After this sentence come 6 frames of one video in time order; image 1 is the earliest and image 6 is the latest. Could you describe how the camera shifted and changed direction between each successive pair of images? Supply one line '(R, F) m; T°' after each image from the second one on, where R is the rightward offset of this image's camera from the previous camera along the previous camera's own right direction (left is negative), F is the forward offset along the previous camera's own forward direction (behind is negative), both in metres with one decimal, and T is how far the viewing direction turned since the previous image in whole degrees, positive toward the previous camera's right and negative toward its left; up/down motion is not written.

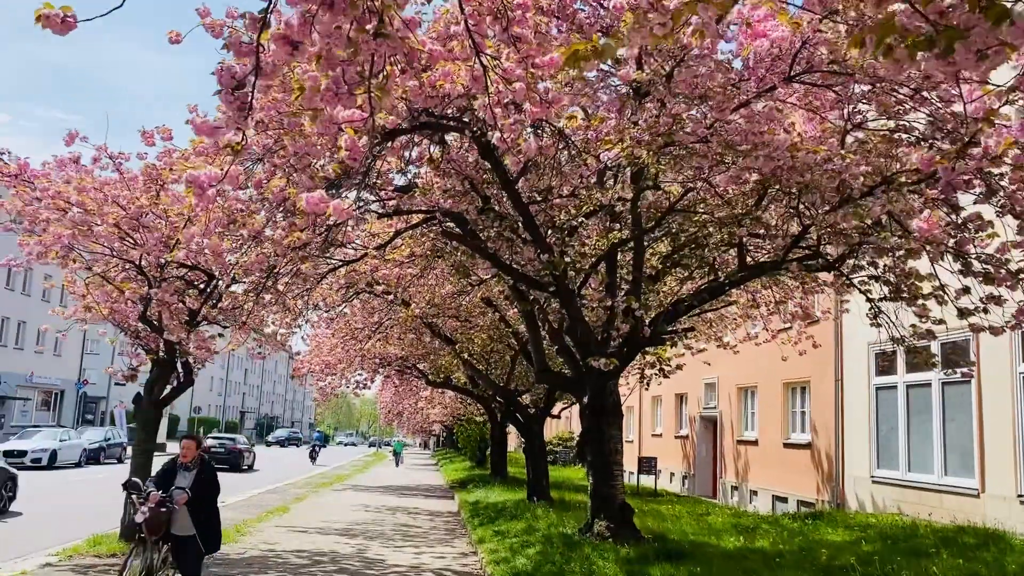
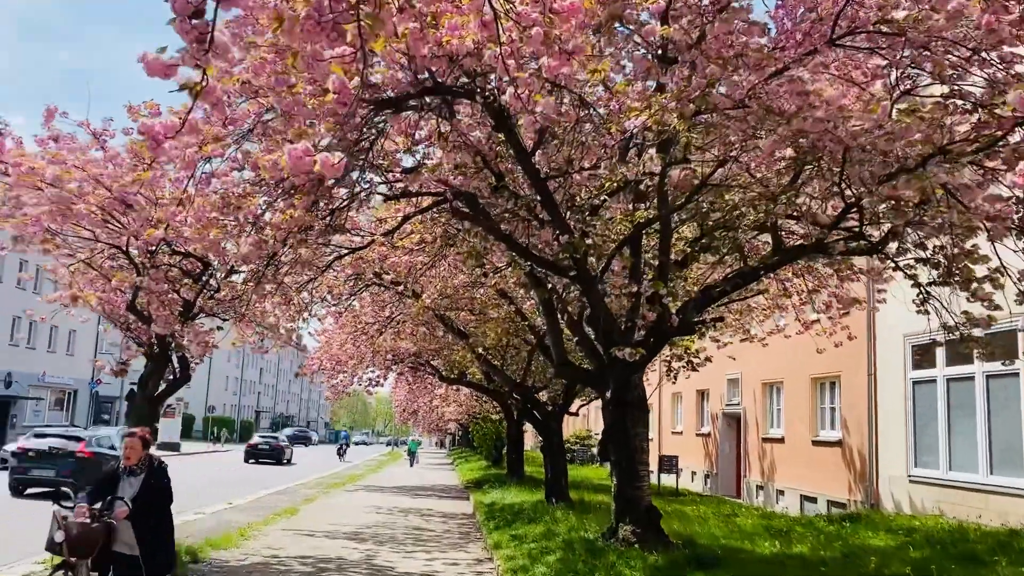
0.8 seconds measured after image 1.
(0.0, +0.7) m; -1°
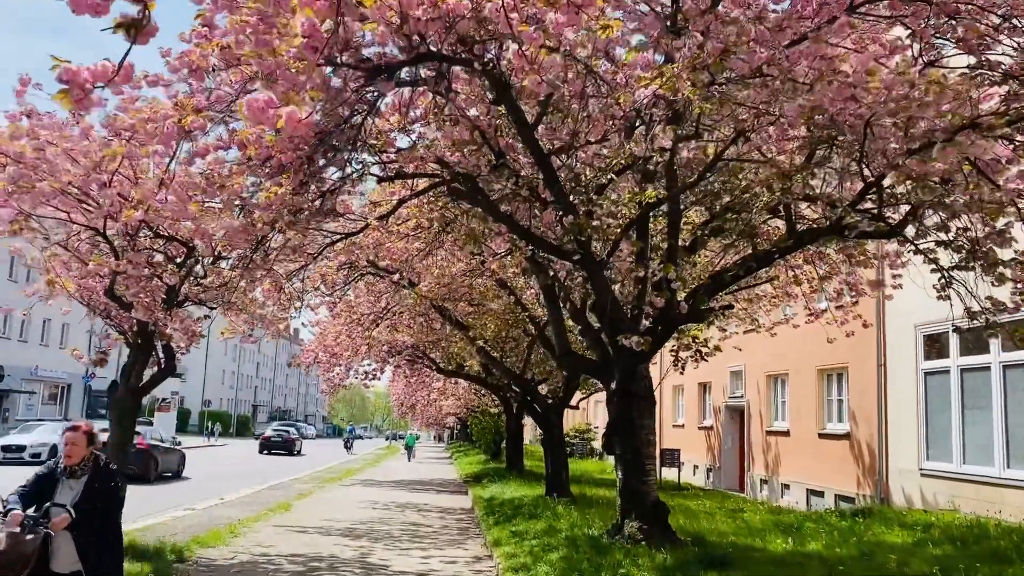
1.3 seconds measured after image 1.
(0.0, +0.4) m; 0°
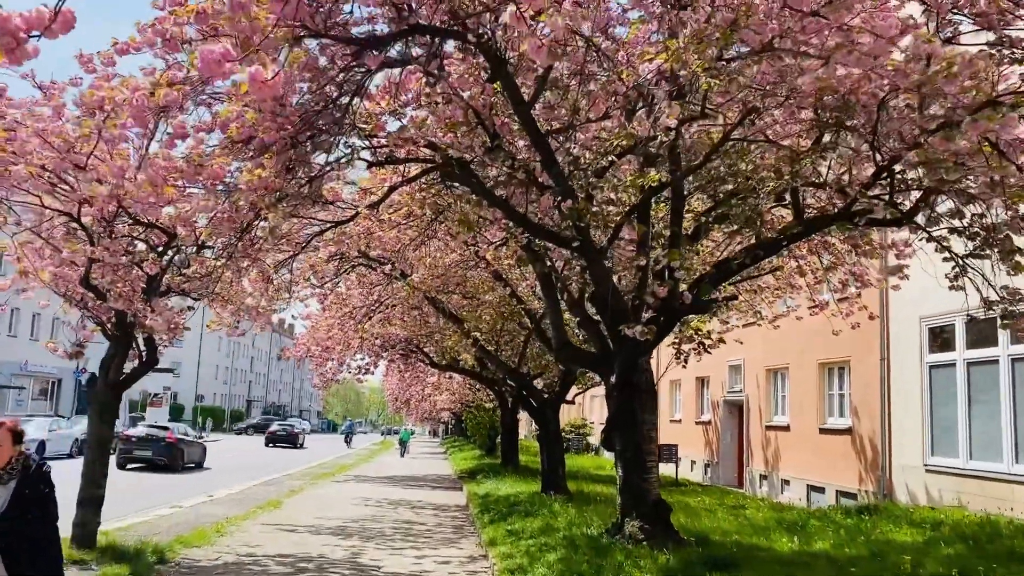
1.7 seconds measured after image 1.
(0.0, +0.4) m; 0°
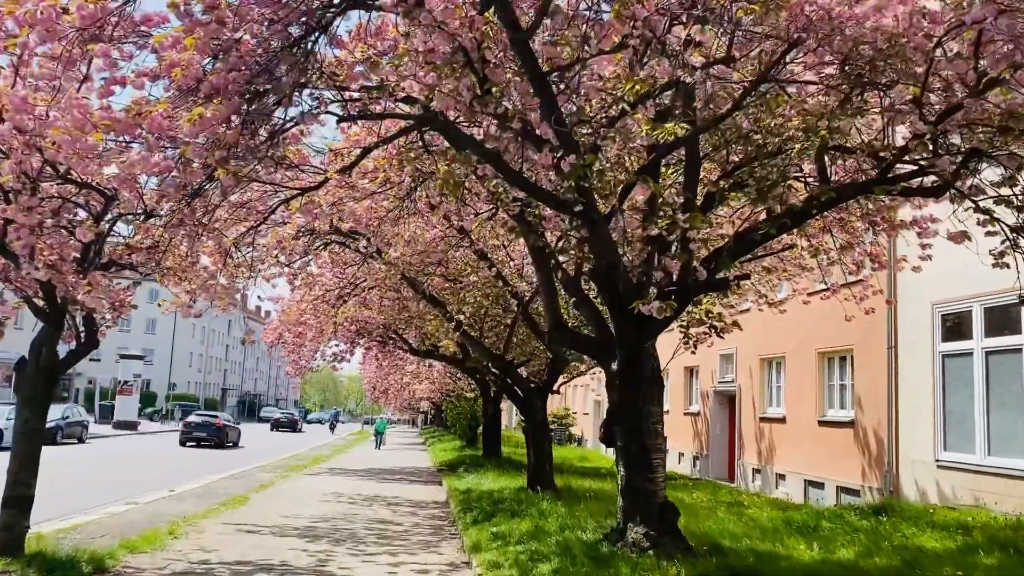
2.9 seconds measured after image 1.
(-0.1, +1.0) m; +1°
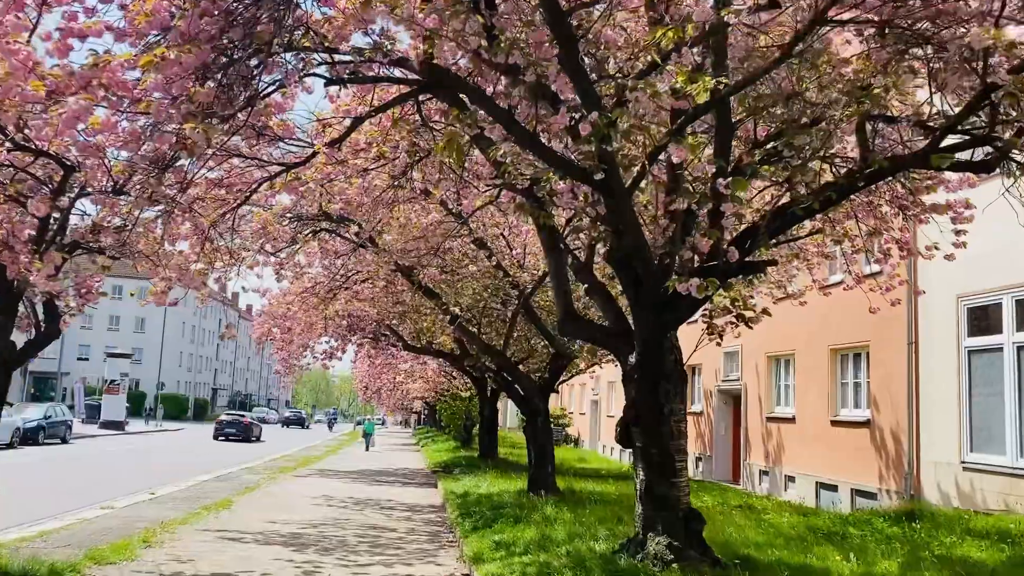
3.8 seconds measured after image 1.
(-0.1, +0.8) m; 0°
